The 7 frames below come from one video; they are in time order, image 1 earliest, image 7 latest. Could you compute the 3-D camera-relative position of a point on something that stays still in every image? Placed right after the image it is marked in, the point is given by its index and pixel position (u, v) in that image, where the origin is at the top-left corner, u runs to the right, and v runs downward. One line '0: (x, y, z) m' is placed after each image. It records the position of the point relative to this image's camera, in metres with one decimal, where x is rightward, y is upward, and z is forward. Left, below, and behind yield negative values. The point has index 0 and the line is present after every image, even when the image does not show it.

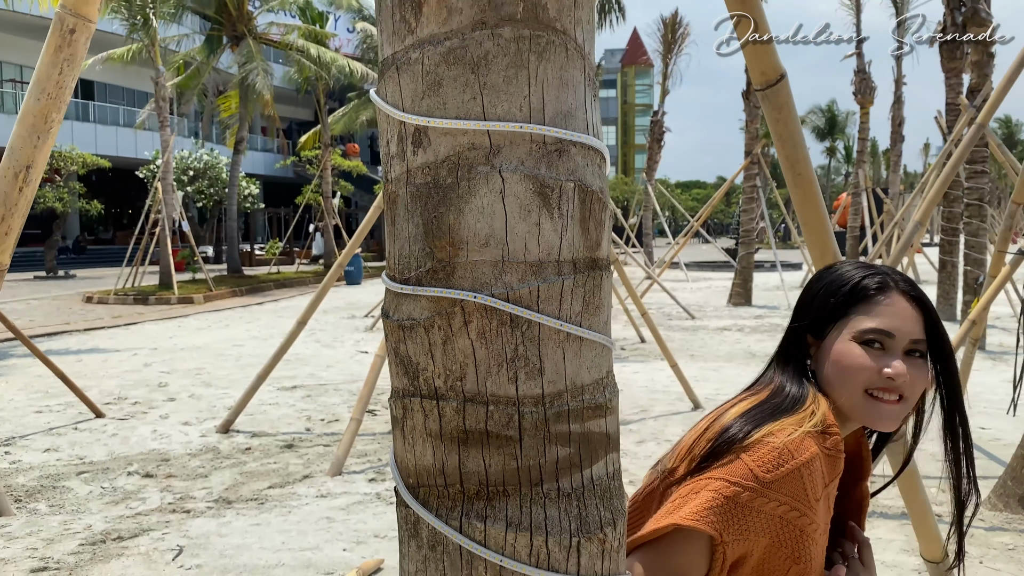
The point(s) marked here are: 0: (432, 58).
0: (-0.1, +0.3, +0.9) m
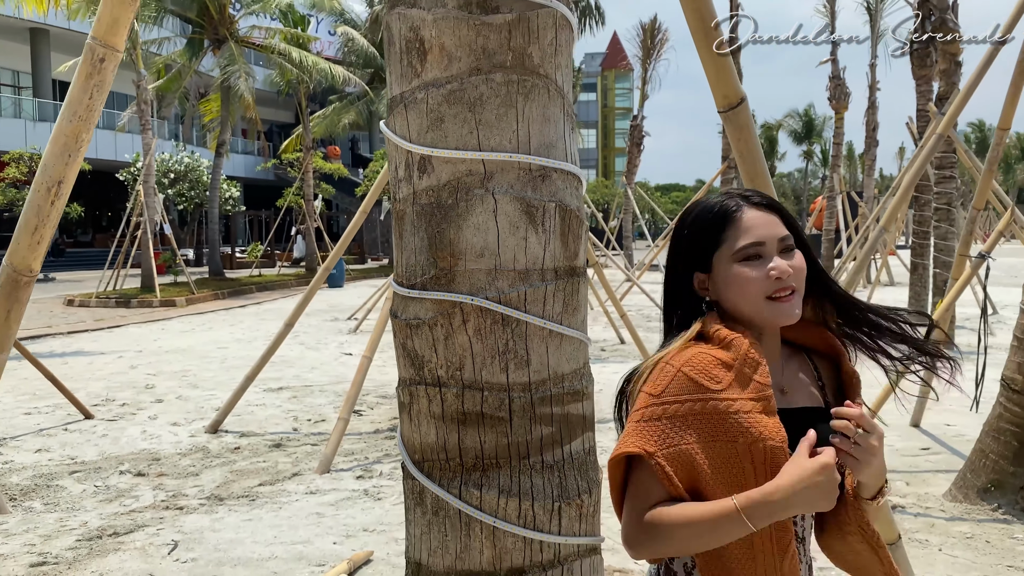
0: (-0.1, +0.3, +1.1) m
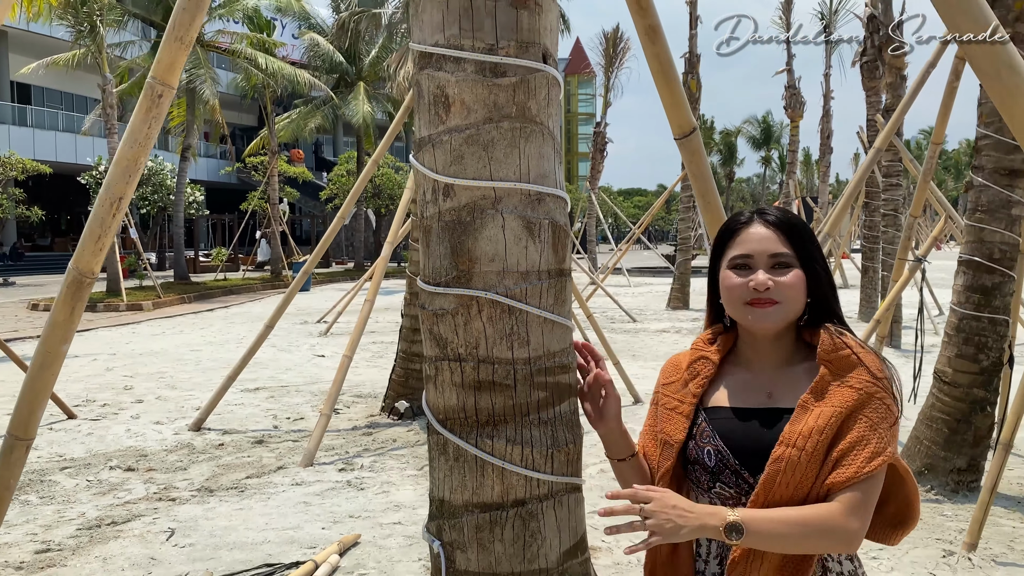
0: (-0.1, +0.3, +1.4) m
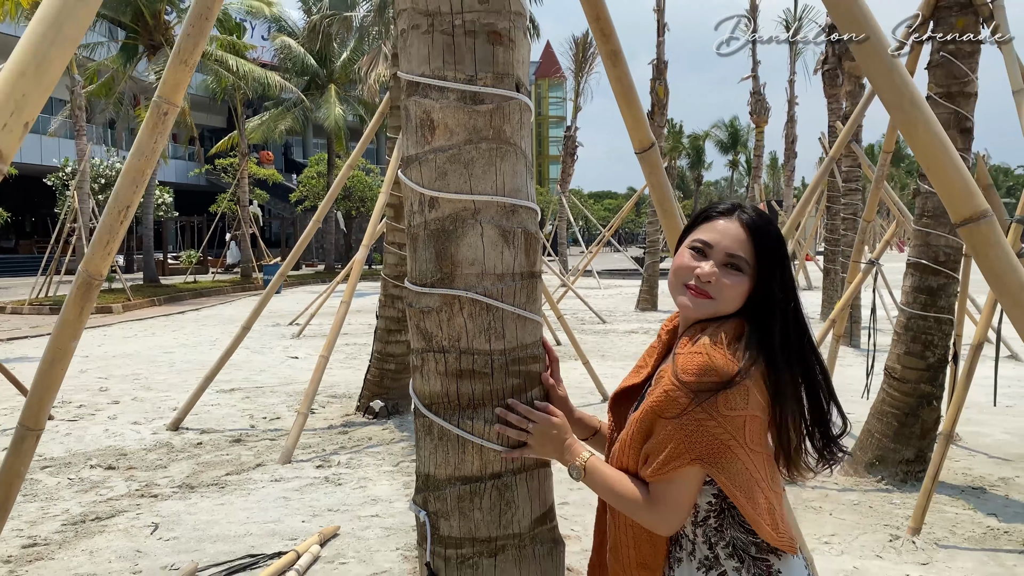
0: (-0.2, +0.3, +1.5) m
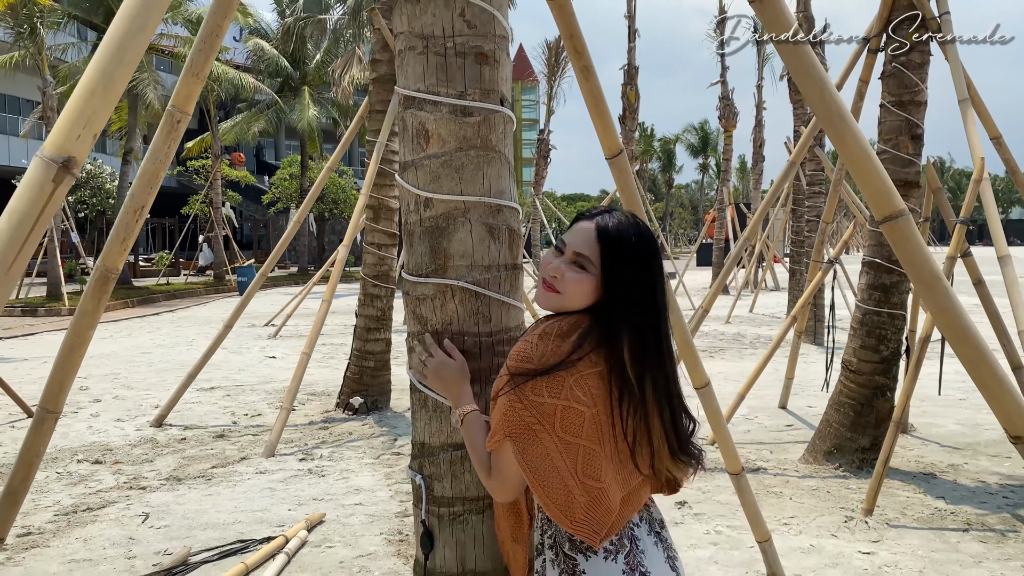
0: (-0.2, +0.3, +1.7) m
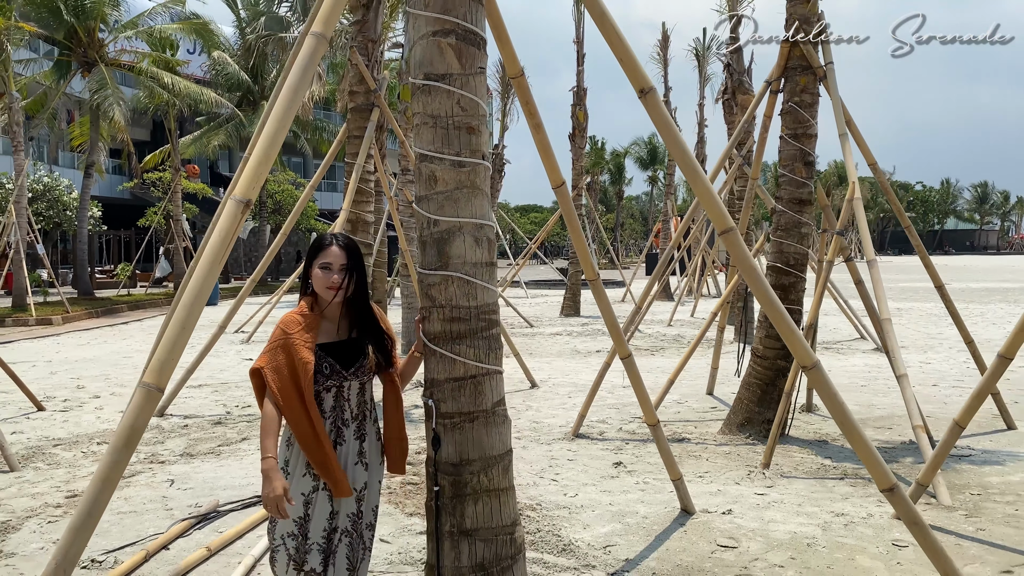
0: (-0.3, +0.3, +2.5) m
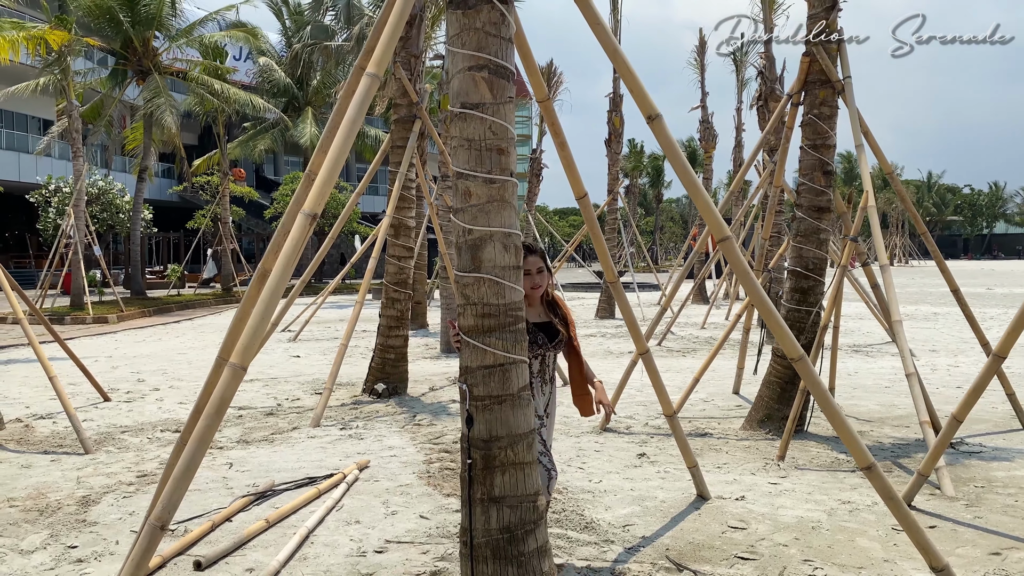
0: (-0.2, +0.3, +2.9) m
